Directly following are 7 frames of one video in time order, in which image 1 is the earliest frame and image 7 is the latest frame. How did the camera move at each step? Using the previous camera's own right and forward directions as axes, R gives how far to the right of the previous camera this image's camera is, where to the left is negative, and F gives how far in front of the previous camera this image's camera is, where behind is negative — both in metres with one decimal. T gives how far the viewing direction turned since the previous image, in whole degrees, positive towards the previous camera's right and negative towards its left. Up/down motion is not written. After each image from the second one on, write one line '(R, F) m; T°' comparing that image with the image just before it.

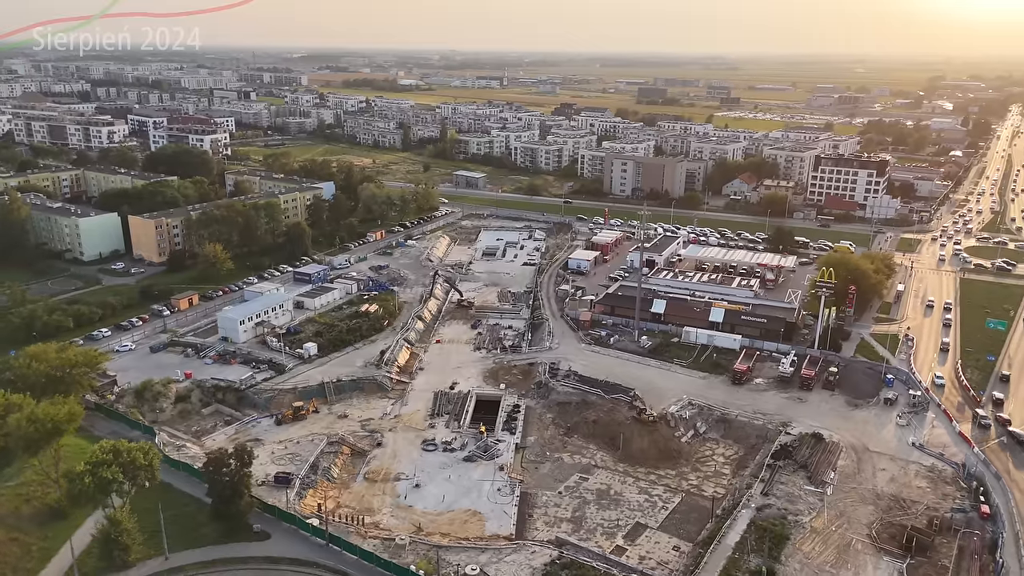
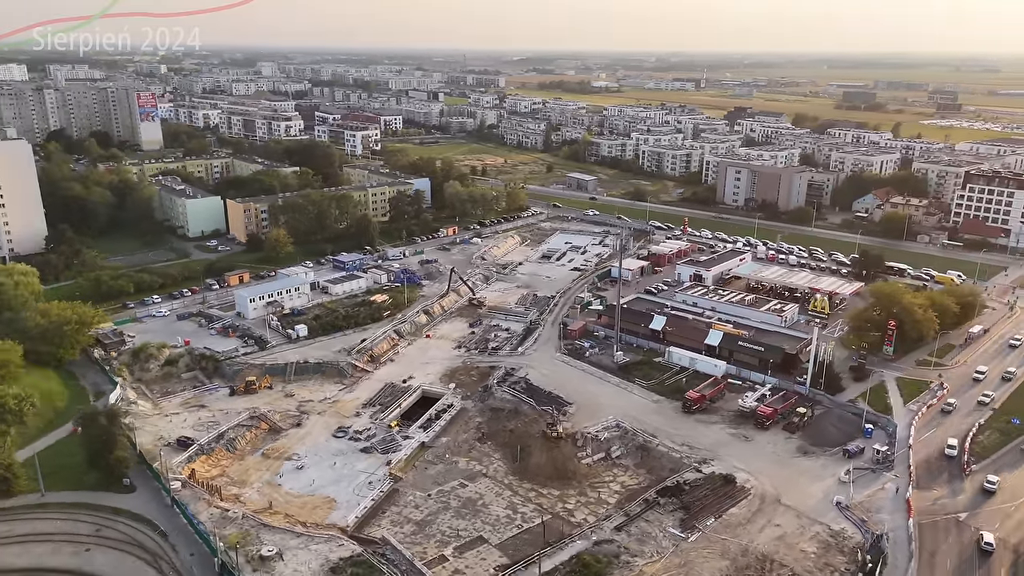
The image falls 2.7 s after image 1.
(+7.3, +1.2) m; -15°
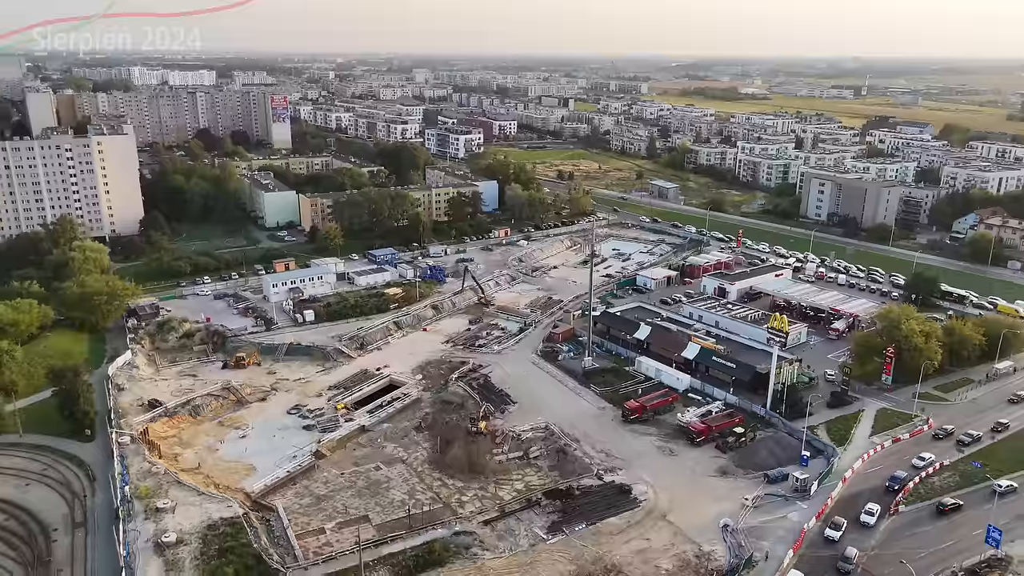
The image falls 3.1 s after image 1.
(+5.6, 0.0) m; -11°
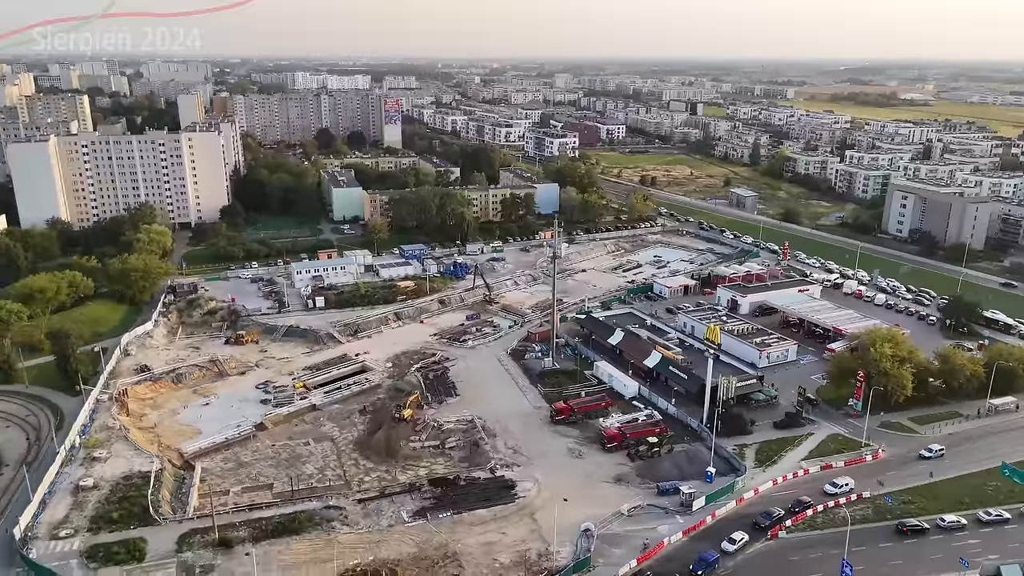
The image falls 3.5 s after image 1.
(+5.7, 0.0) m; -11°
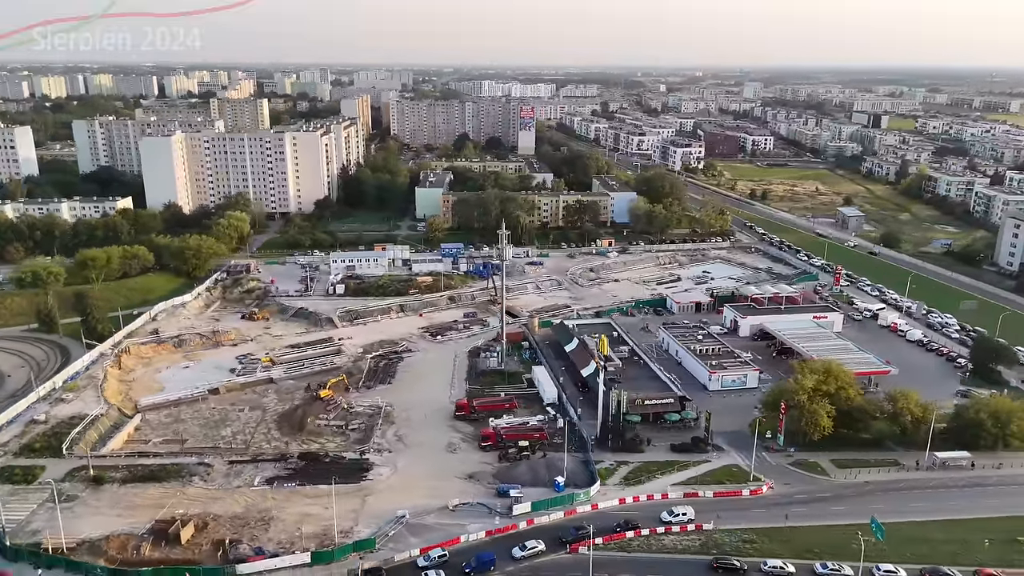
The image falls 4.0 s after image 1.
(+7.5, +0.4) m; -14°
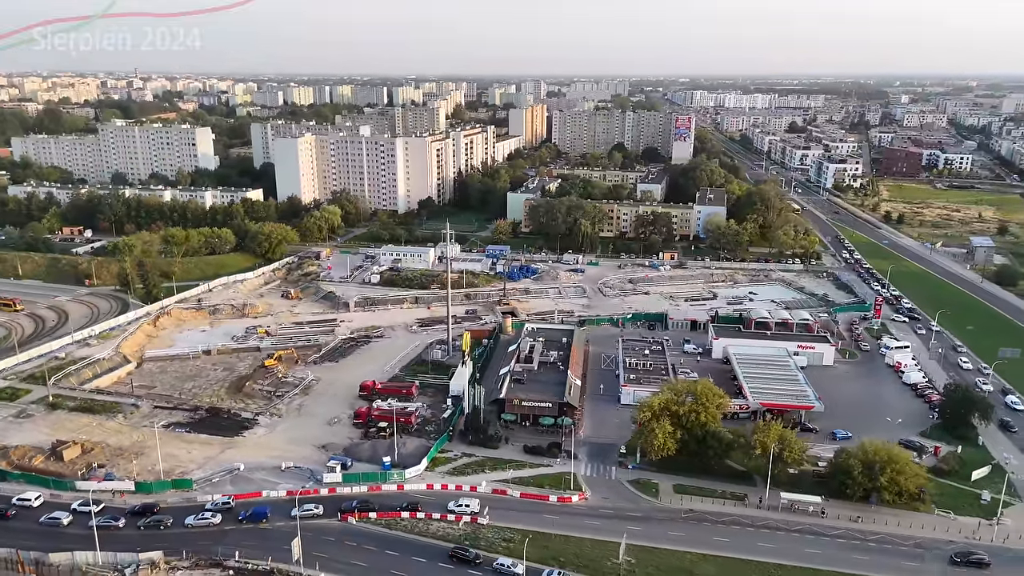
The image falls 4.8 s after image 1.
(+9.1, +0.4) m; -17°
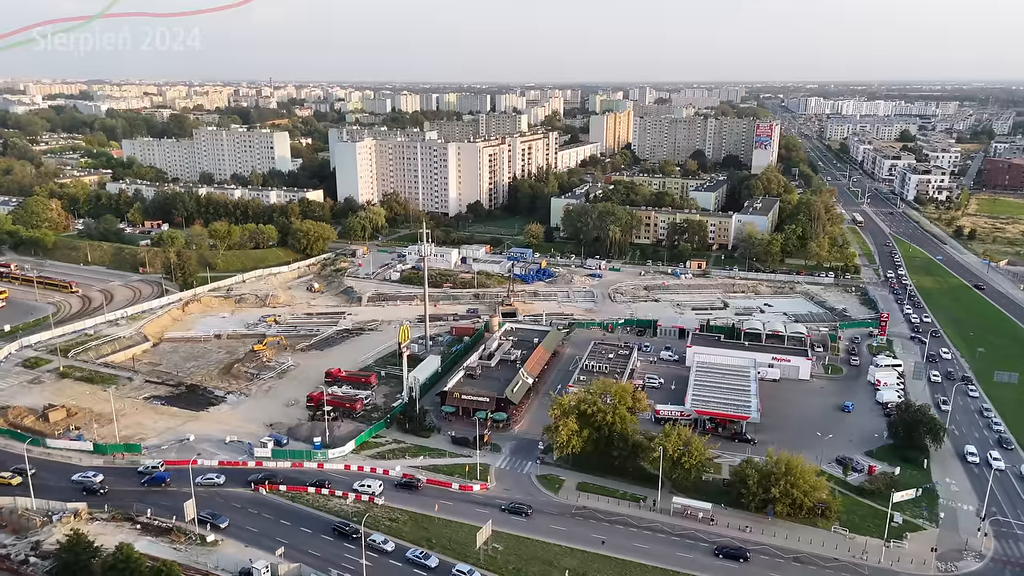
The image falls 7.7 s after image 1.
(+4.8, -0.4) m; -8°
